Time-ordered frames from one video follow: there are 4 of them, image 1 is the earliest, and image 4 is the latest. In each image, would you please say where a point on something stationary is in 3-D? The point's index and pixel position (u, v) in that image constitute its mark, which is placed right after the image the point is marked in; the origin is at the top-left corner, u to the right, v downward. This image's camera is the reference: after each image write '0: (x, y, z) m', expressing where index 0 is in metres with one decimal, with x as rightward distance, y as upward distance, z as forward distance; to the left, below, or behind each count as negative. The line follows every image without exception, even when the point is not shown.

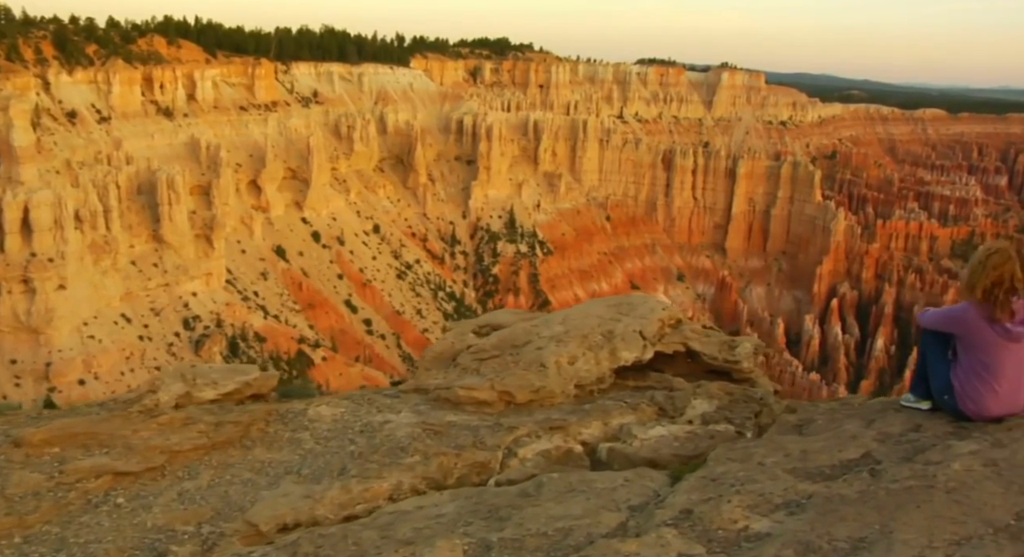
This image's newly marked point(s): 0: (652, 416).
0: (+1.4, -1.4, +7.7) m
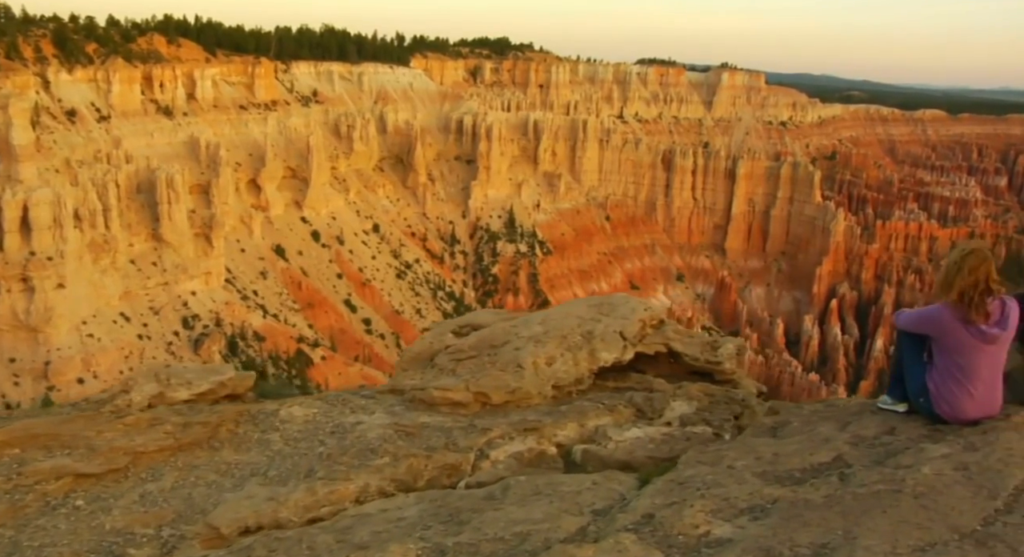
0: (+1.2, -1.4, +7.6) m
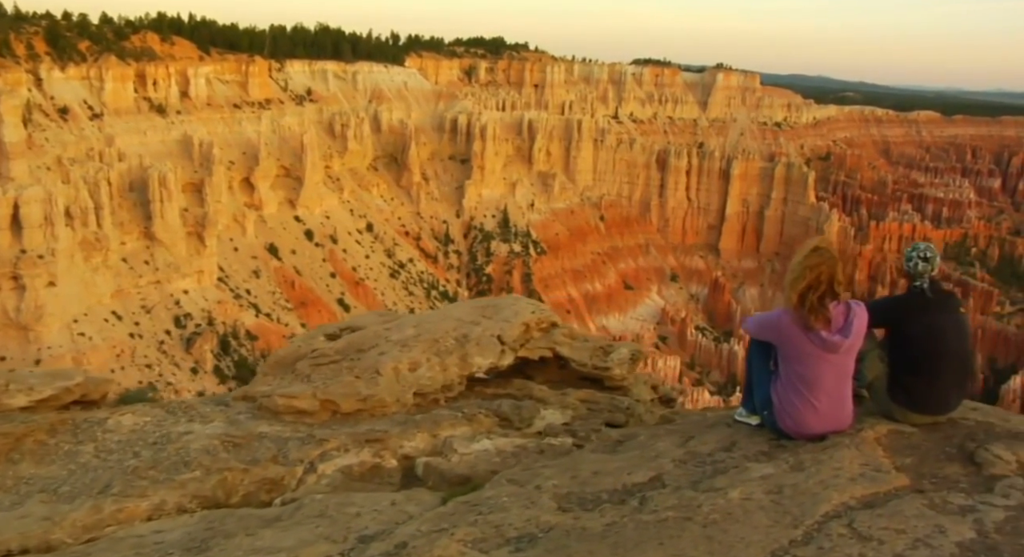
0: (-0.2, -1.4, +7.1) m
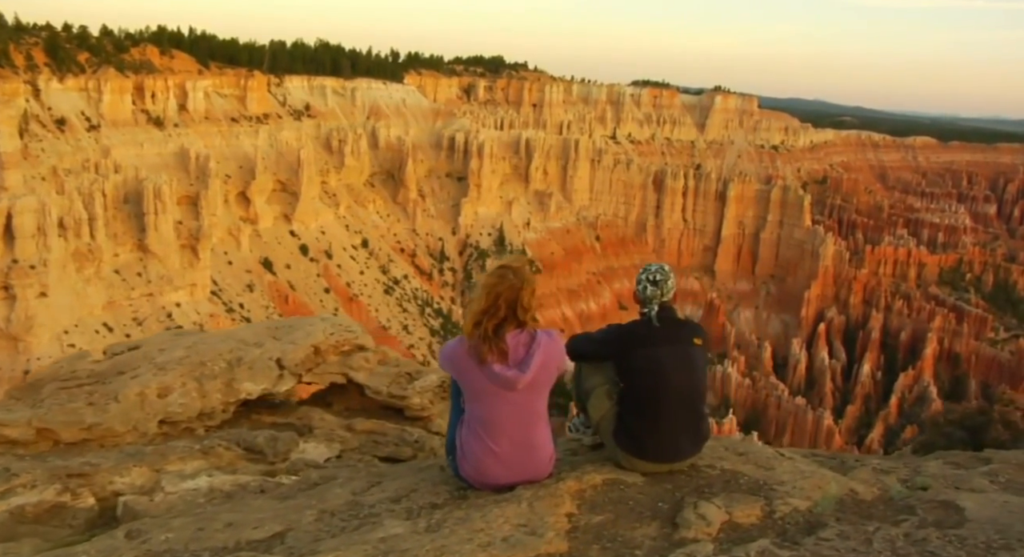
0: (-2.3, -1.5, +6.3) m
